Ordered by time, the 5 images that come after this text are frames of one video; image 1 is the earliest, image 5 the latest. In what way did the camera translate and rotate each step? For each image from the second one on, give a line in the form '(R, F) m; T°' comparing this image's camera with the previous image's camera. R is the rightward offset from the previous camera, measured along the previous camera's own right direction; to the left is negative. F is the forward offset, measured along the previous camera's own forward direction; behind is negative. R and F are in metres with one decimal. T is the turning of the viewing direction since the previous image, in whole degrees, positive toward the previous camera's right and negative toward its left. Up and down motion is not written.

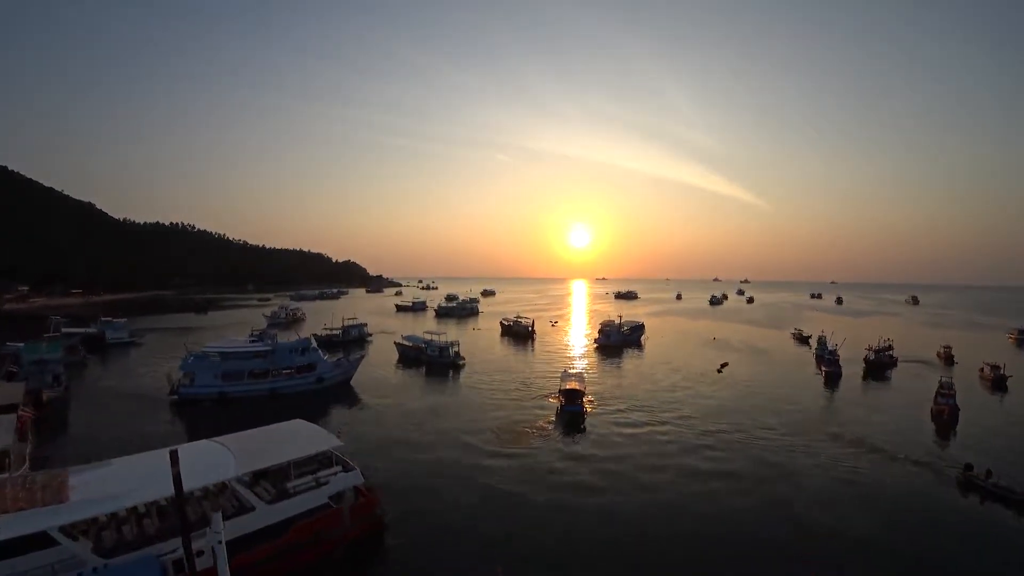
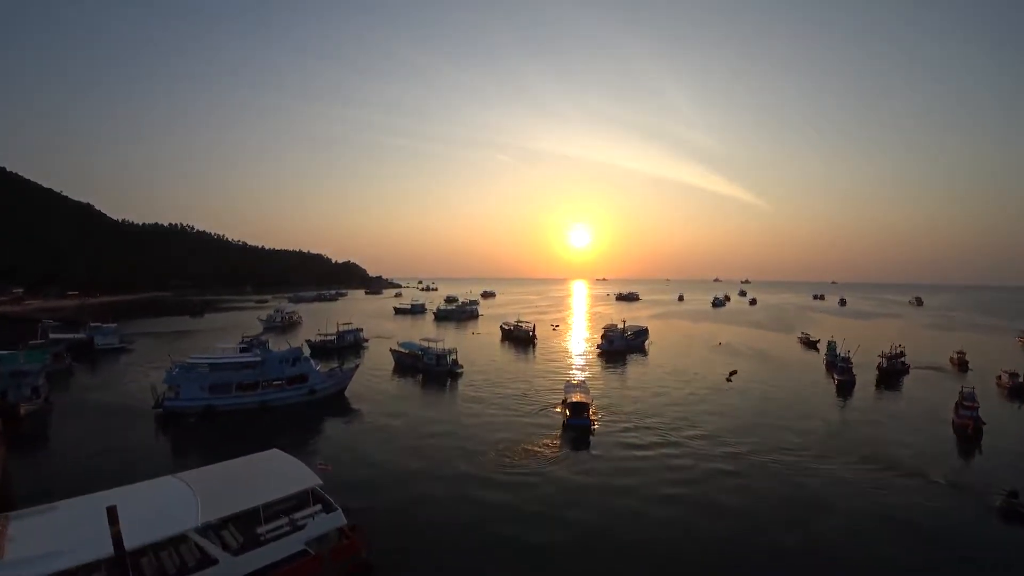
(-0.1, +1.6) m; 0°
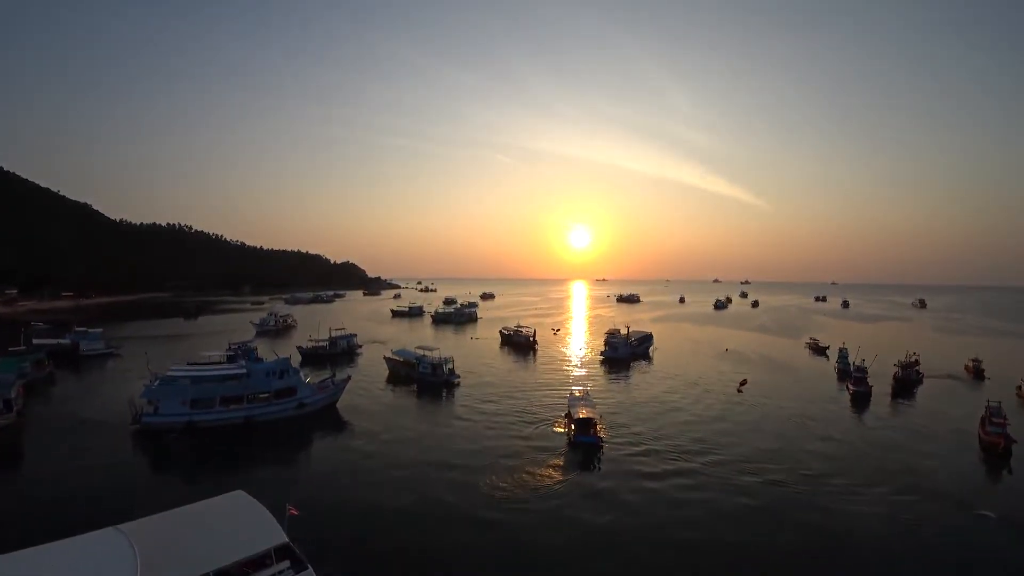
(-0.1, +1.9) m; 0°
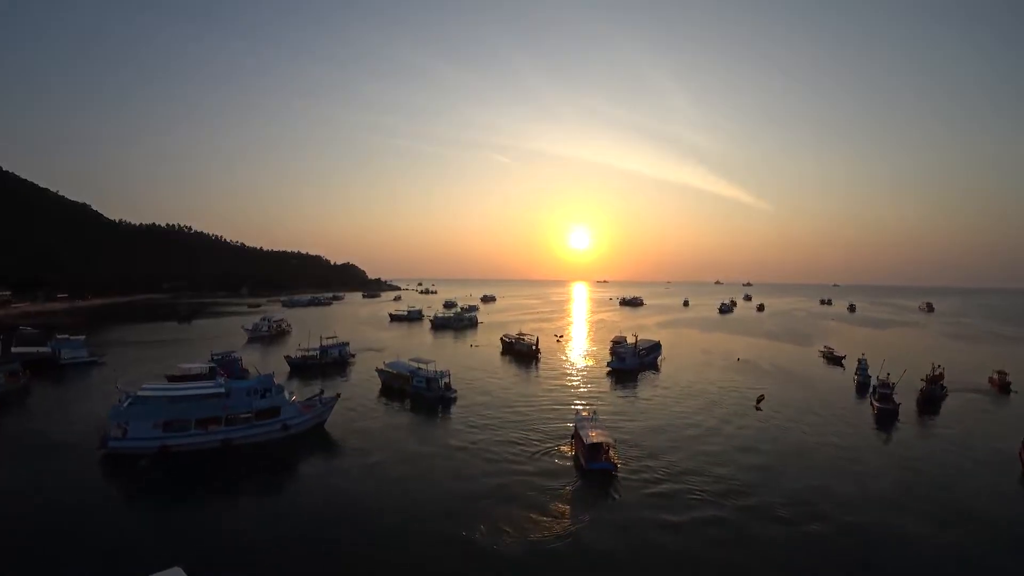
(-0.2, +2.6) m; 0°
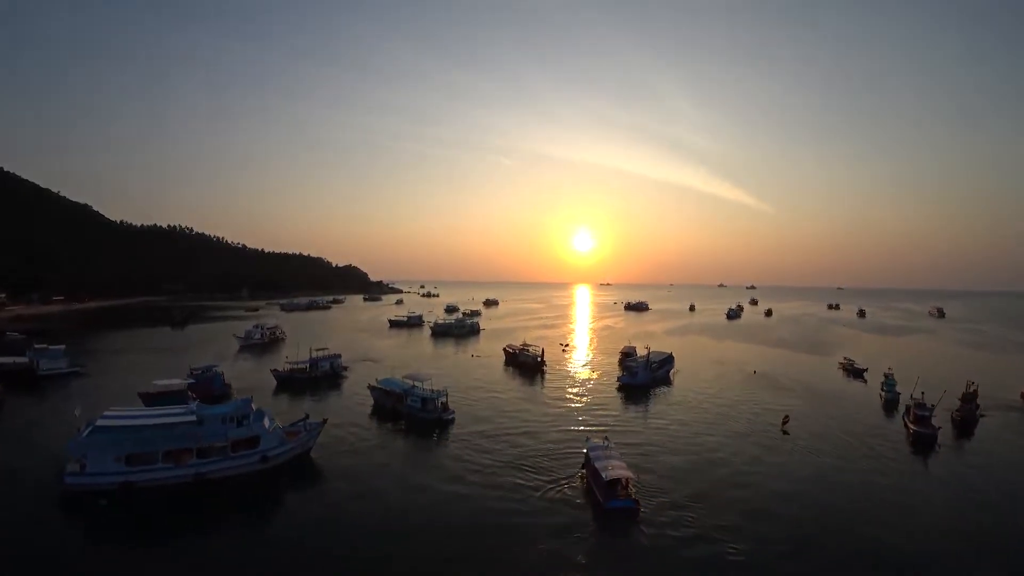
(-0.2, +3.1) m; 0°
